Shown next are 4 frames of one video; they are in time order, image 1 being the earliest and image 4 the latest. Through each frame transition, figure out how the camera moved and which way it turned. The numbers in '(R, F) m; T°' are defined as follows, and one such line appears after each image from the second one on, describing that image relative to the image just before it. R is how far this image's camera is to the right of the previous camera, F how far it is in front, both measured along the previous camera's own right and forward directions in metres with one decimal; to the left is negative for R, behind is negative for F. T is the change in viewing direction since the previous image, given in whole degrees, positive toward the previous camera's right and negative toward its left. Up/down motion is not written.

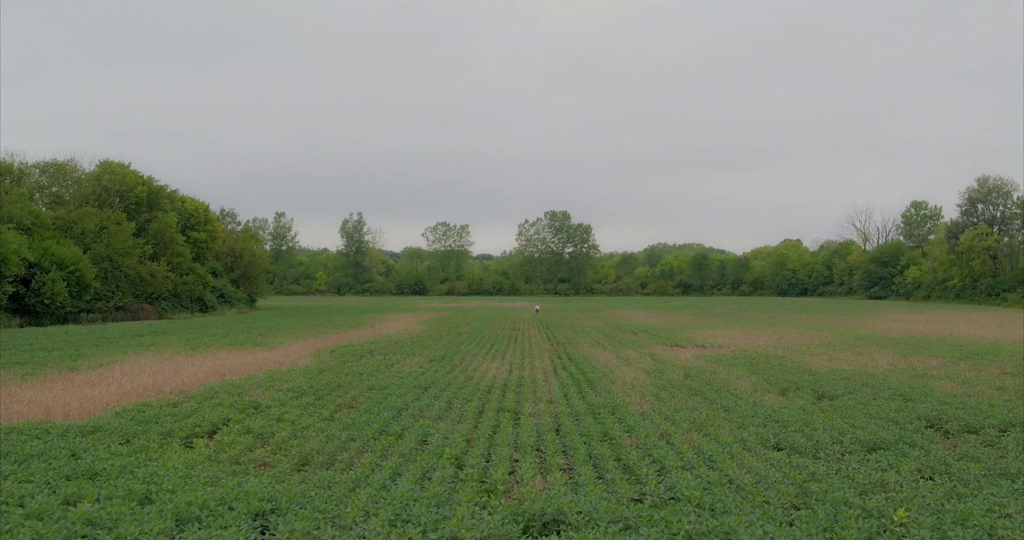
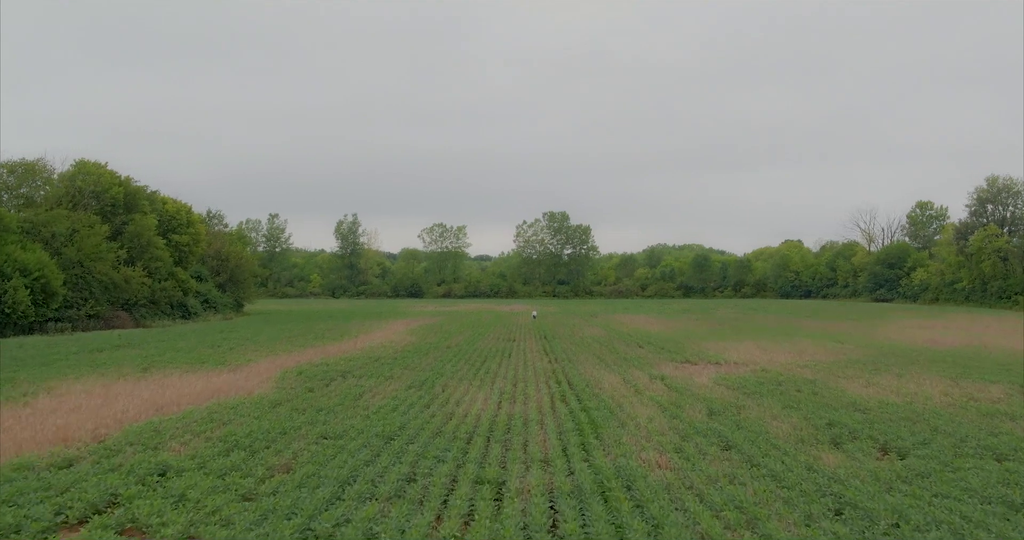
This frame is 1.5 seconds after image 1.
(+0.2, +2.2) m; 0°
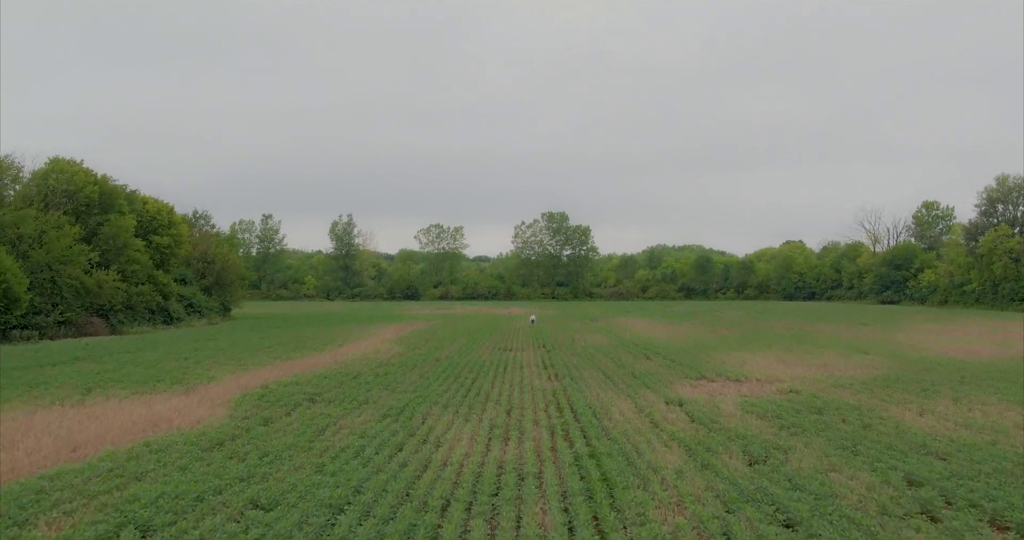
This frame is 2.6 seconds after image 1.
(+0.1, +2.2) m; 0°
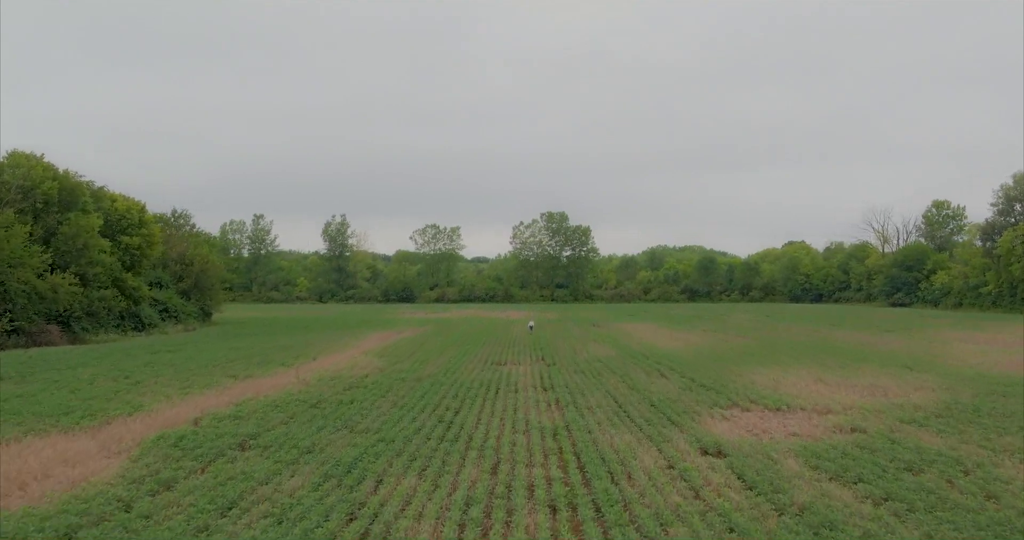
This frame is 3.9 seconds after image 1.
(+0.2, +3.2) m; 0°
